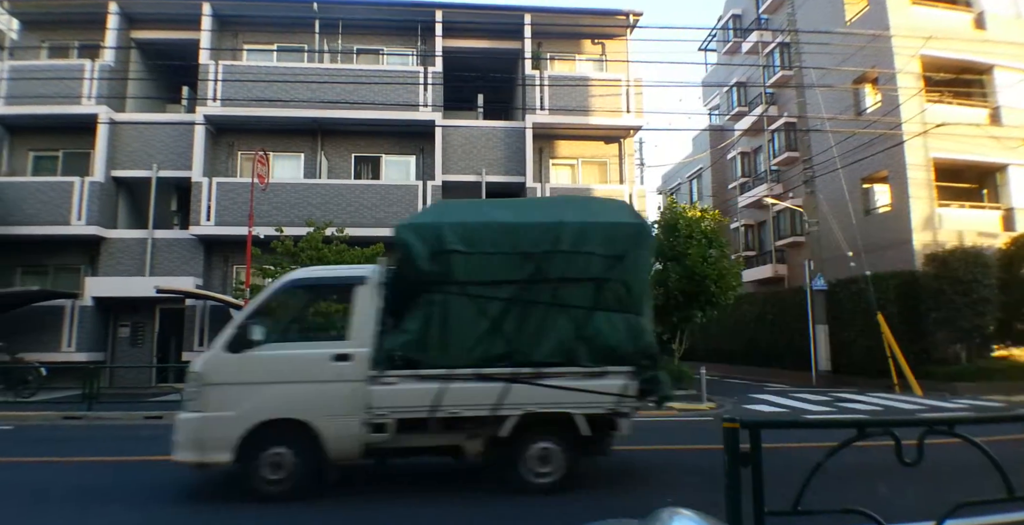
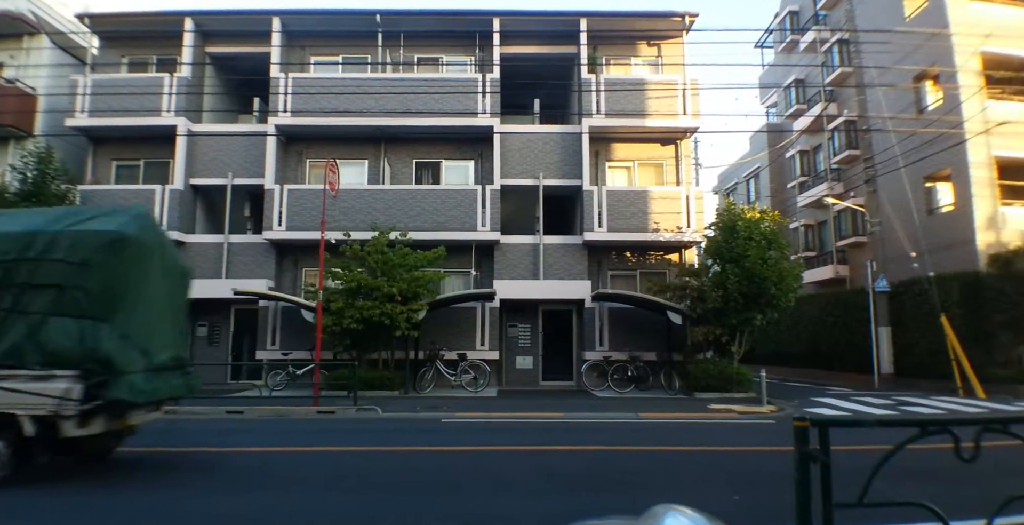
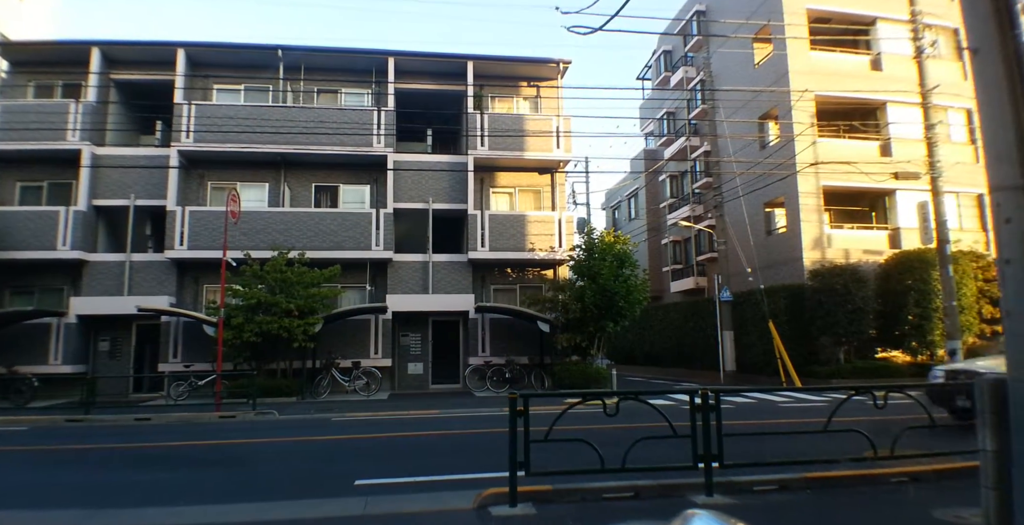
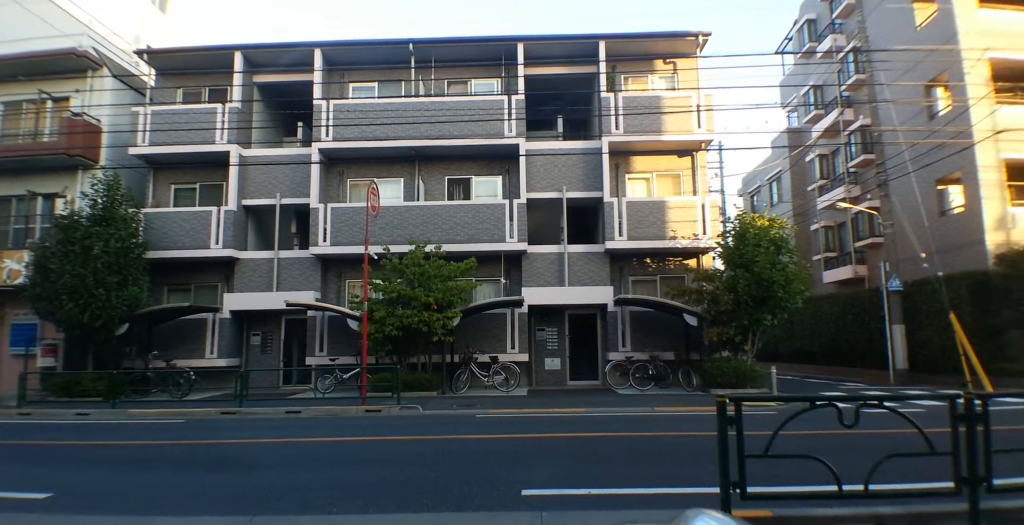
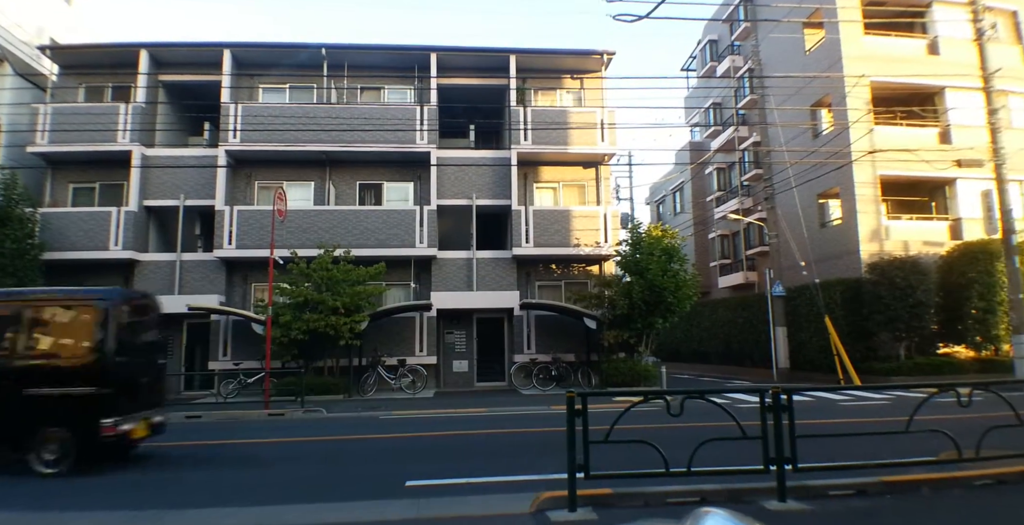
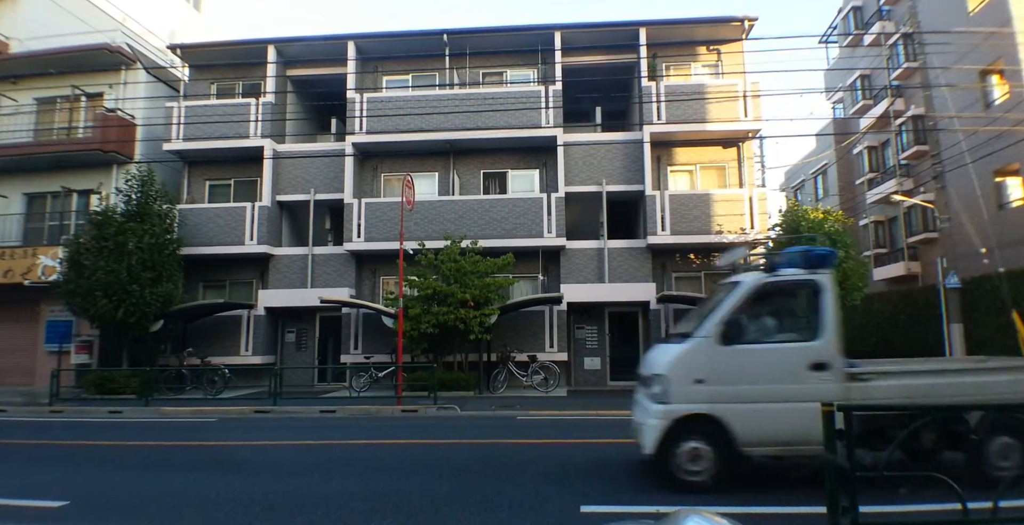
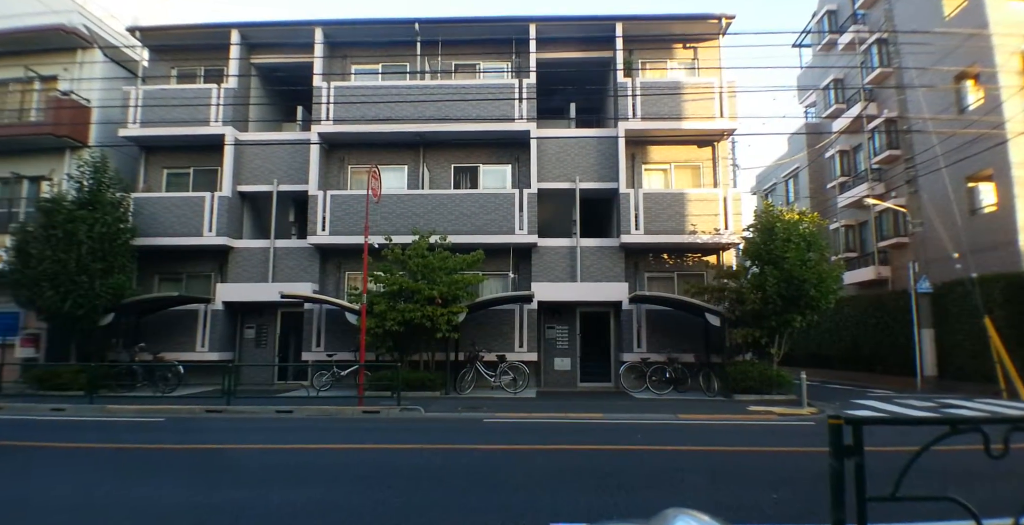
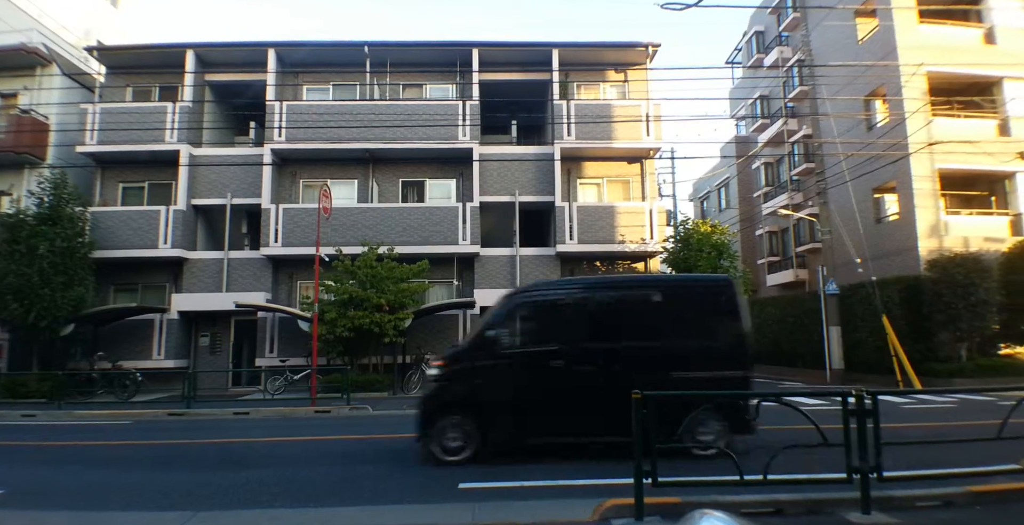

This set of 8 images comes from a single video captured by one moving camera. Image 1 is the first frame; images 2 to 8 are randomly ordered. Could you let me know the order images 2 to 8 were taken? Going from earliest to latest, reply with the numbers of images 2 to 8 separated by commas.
2, 7, 6, 4, 8, 5, 3
